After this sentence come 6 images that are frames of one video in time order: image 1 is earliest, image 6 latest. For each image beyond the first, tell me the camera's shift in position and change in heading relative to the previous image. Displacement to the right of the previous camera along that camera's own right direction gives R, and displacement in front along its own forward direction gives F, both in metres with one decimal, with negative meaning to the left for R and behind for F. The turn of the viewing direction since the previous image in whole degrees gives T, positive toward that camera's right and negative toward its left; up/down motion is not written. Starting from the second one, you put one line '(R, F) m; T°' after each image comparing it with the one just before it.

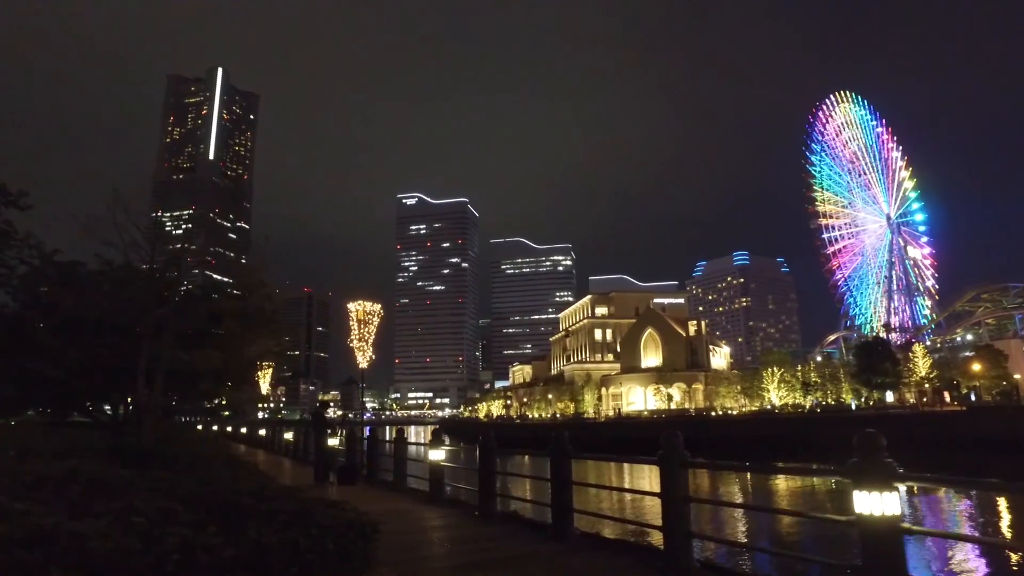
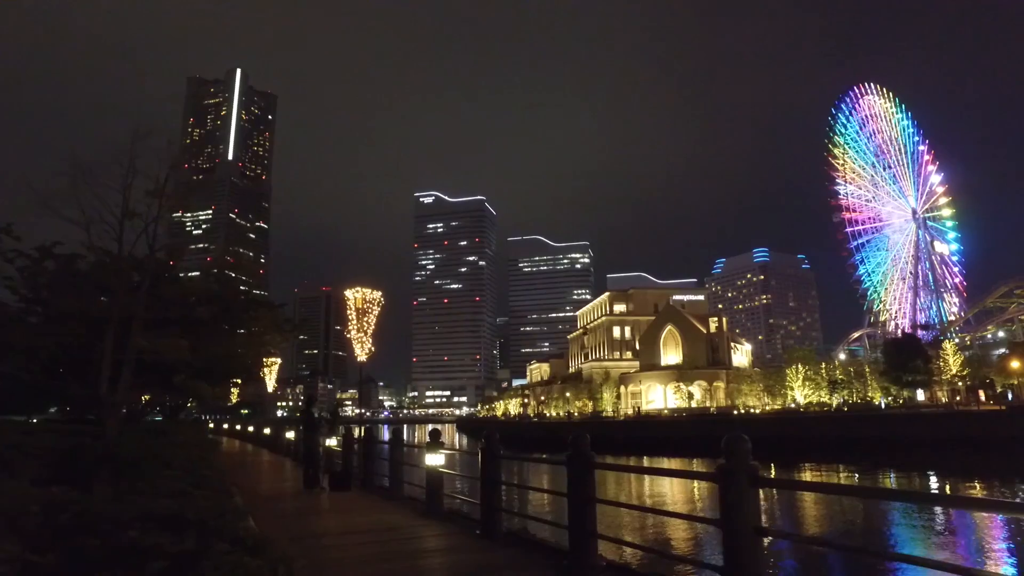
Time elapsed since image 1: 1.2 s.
(+0.1, +0.9) m; -1°
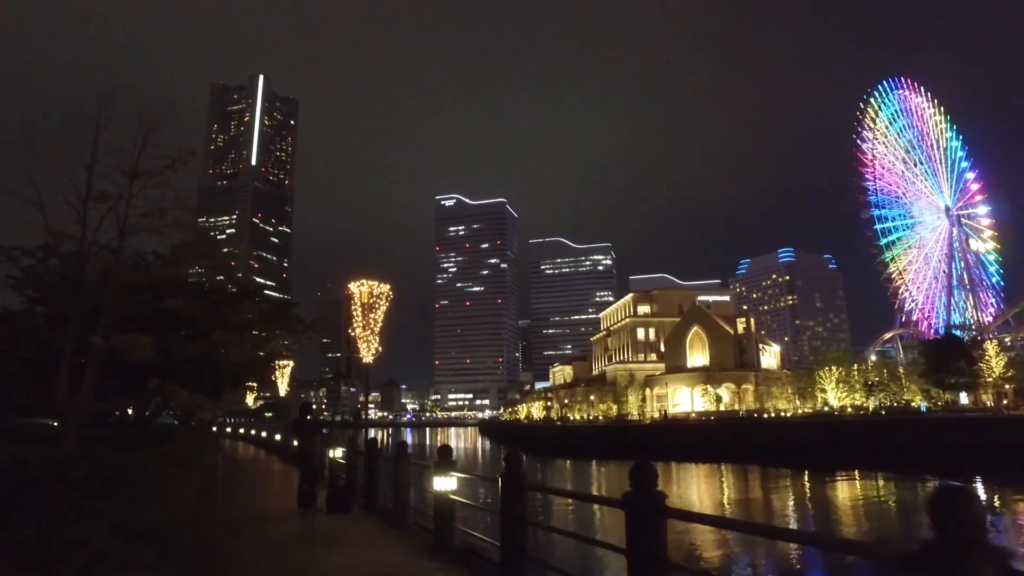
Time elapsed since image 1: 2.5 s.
(0.0, +1.0) m; -2°
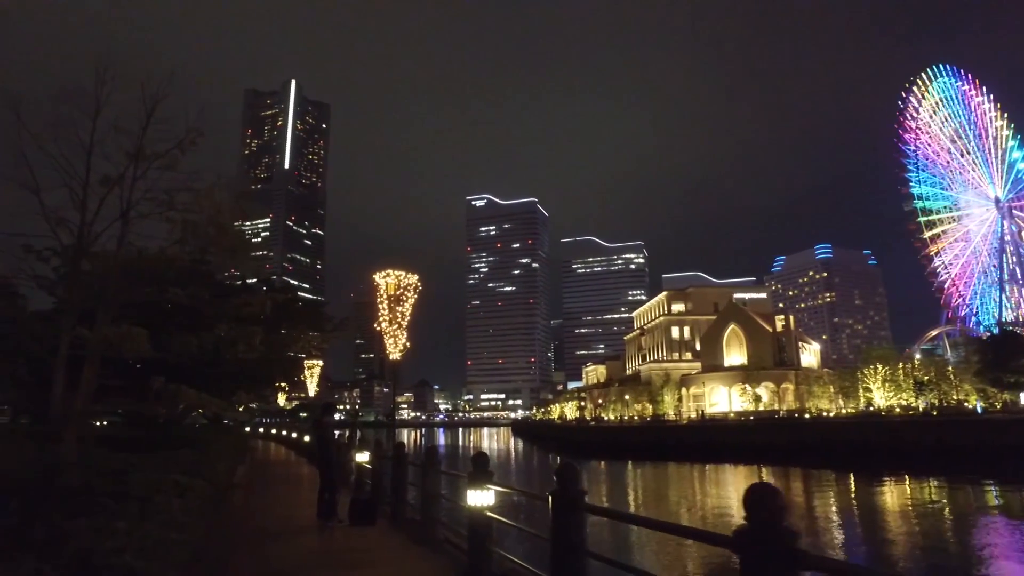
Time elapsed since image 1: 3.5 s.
(-0.1, +0.7) m; -3°
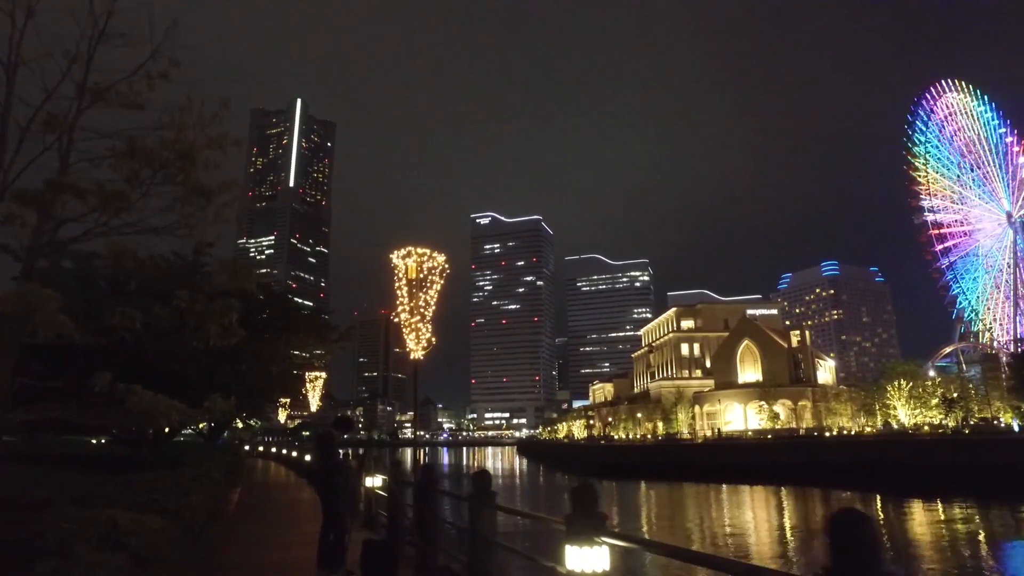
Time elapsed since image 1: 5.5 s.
(-0.4, +1.4) m; 0°
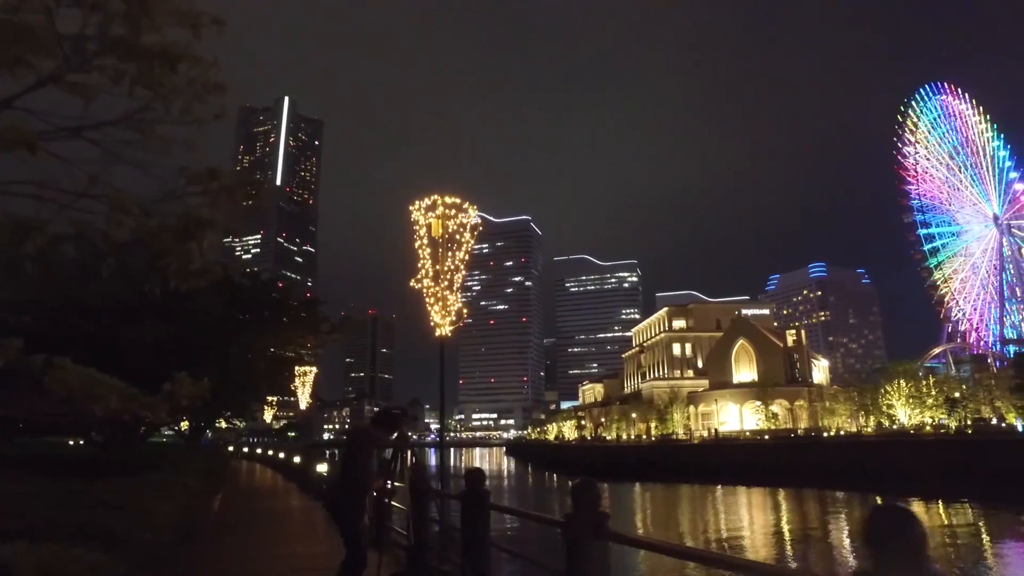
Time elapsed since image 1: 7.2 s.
(-0.4, +1.2) m; +1°
